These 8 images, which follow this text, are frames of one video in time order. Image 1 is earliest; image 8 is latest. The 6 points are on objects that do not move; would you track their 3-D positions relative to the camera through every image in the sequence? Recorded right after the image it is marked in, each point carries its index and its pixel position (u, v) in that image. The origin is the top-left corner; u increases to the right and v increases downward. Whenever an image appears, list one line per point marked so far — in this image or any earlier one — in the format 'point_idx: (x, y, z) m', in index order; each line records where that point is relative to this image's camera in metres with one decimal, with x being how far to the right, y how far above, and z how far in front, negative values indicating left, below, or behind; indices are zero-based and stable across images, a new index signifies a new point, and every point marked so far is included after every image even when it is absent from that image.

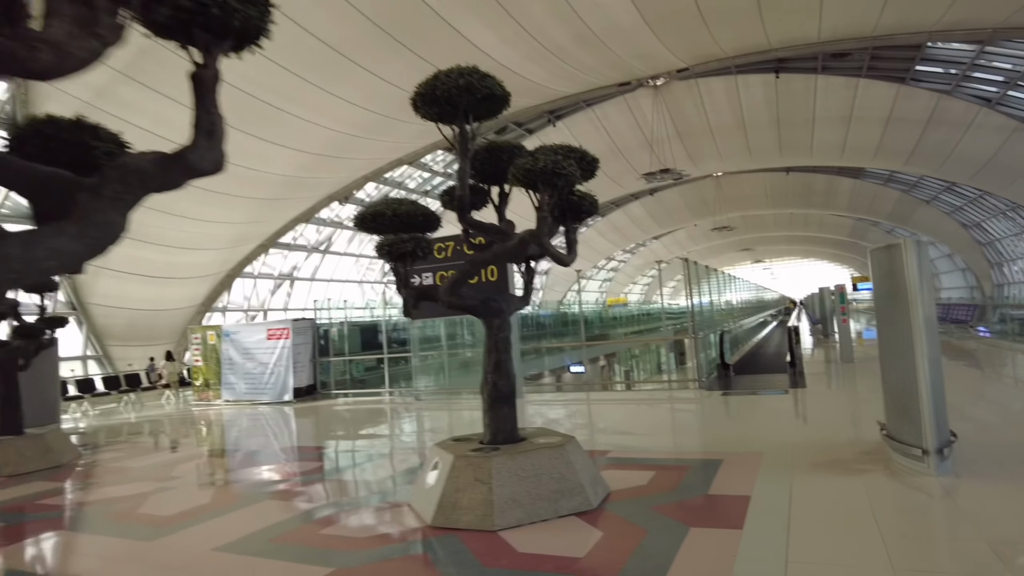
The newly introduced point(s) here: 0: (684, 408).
0: (+2.5, -1.8, +8.7) m
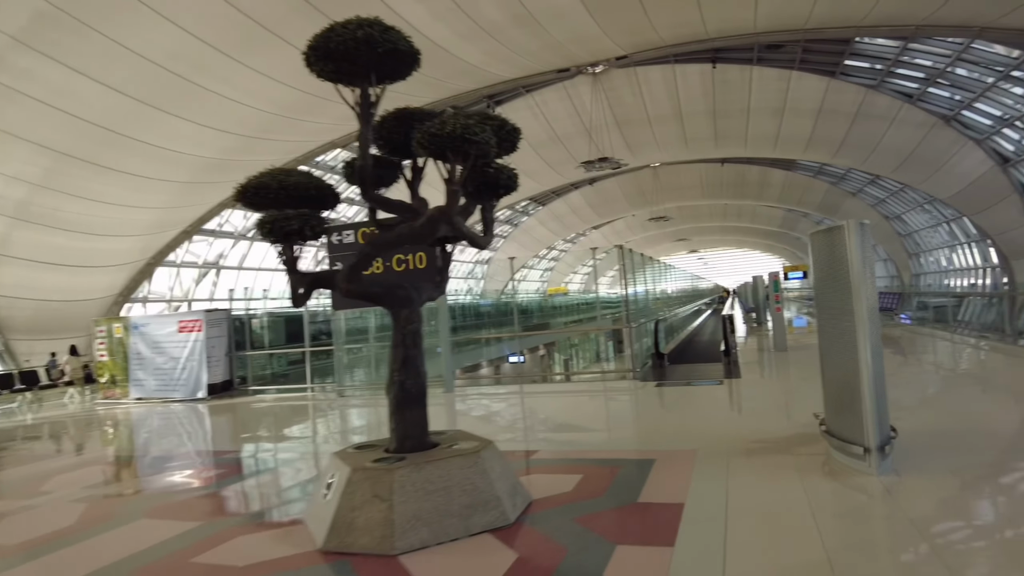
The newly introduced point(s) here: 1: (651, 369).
0: (+1.5, -1.6, +8.5) m
1: (+2.7, -1.6, +11.5) m
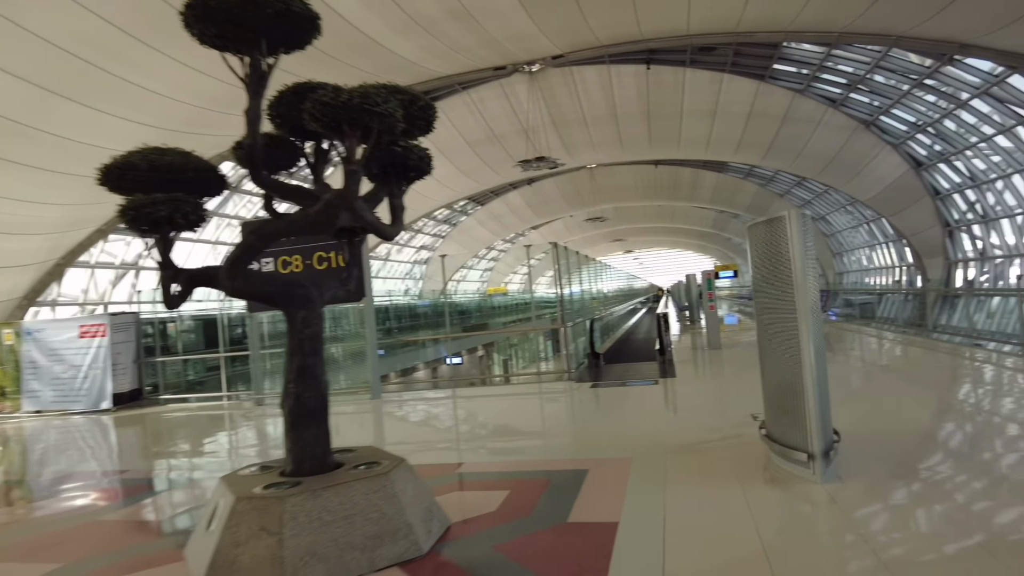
0: (+0.6, -1.6, +8.2) m
1: (+1.5, -1.6, +11.3) m
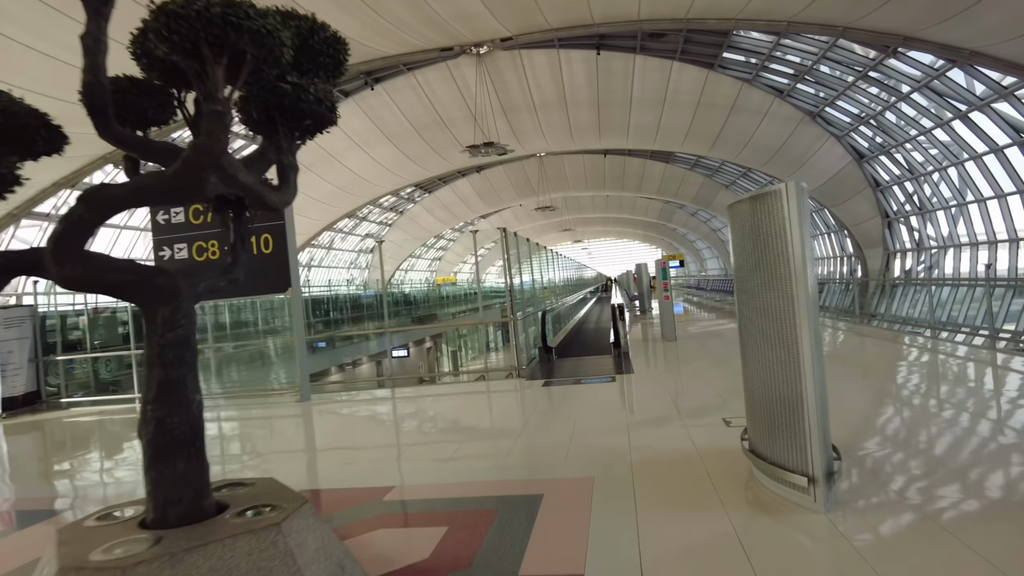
0: (-0.1, -1.4, +7.6) m
1: (+0.5, -1.4, +10.8) m
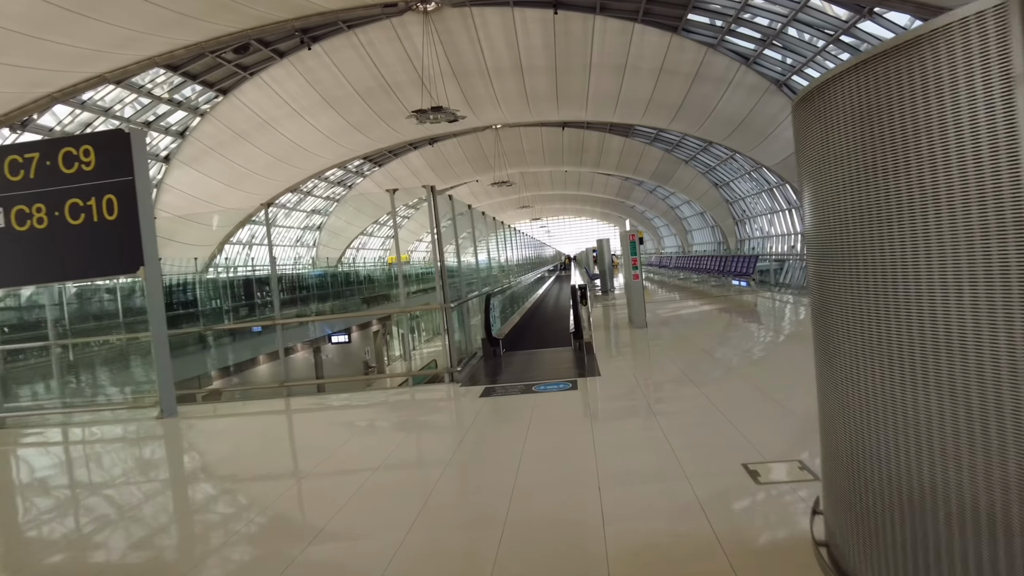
0: (-0.8, -1.2, +6.2) m
1: (-0.4, -1.0, +9.4) m
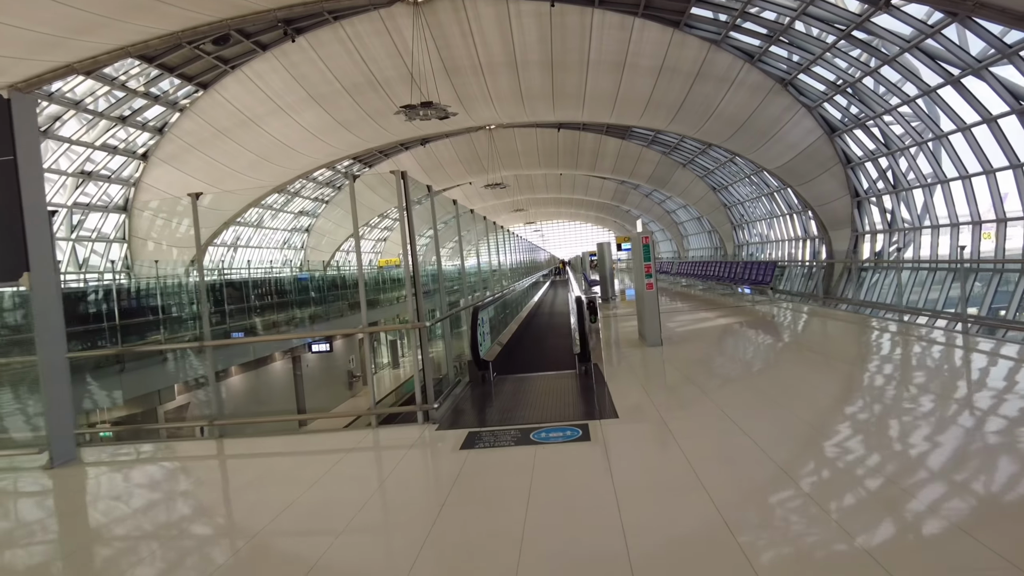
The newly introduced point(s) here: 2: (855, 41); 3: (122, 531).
0: (-0.9, -1.3, +5.1) m
1: (-0.5, -1.1, +8.3) m
2: (+9.8, +7.0, +16.8) m
3: (-2.6, -1.6, +4.0) m
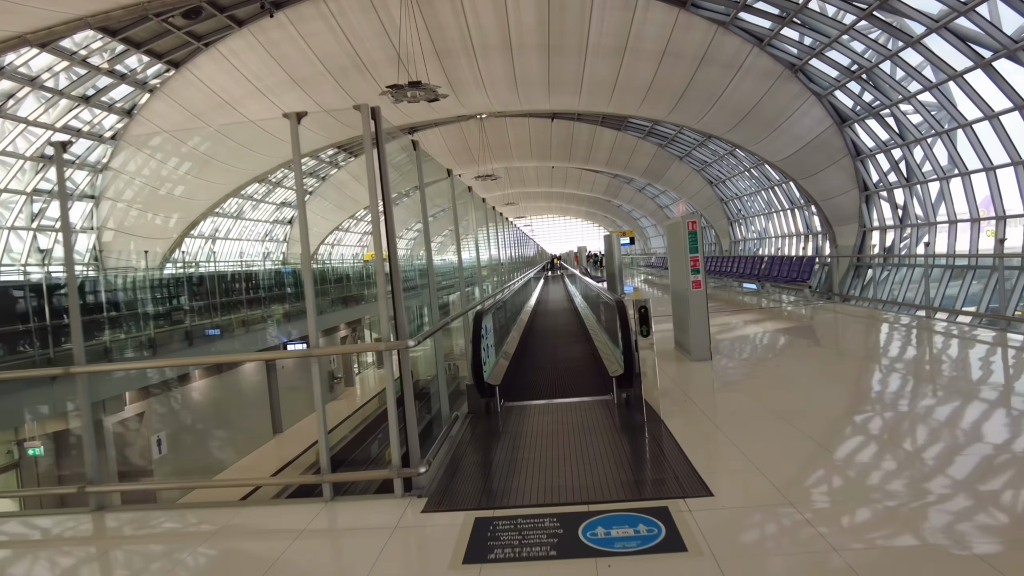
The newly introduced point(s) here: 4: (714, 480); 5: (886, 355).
0: (-0.8, -1.3, +3.7) m
1: (-0.5, -1.1, +7.0) m
2: (+9.7, +7.1, +15.6) m
3: (-2.5, -1.6, +2.6) m
4: (+1.3, -1.2, +3.6) m
5: (+5.3, -0.9, +8.3) m
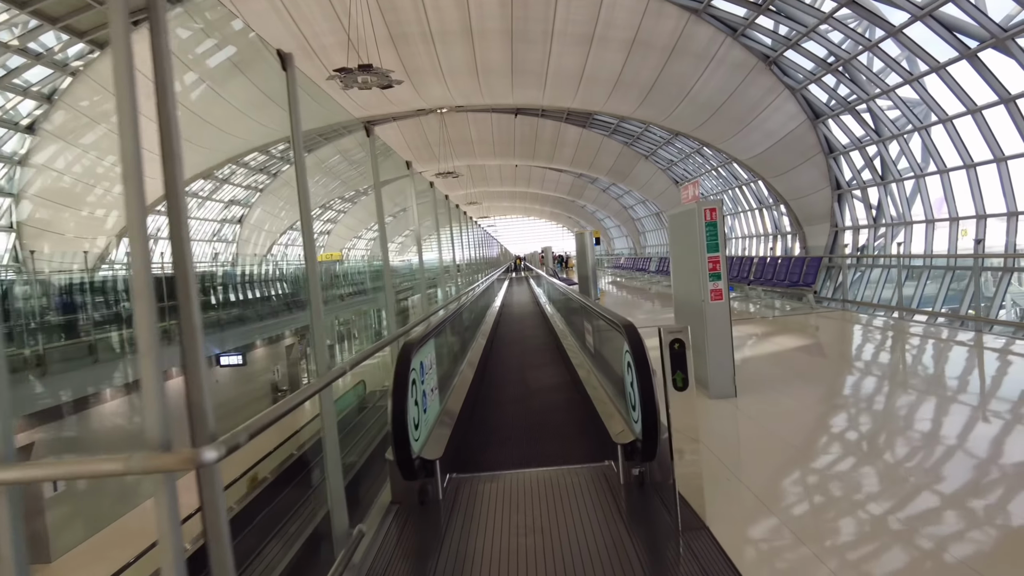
0: (-1.0, -1.4, +2.3) m
1: (-0.9, -1.2, +5.5) m
2: (+8.7, +7.0, +14.8) m
3: (-2.6, -1.7, +1.1) m
4: (+1.1, -1.3, +2.3) m
5: (+4.8, -0.9, +7.2) m
